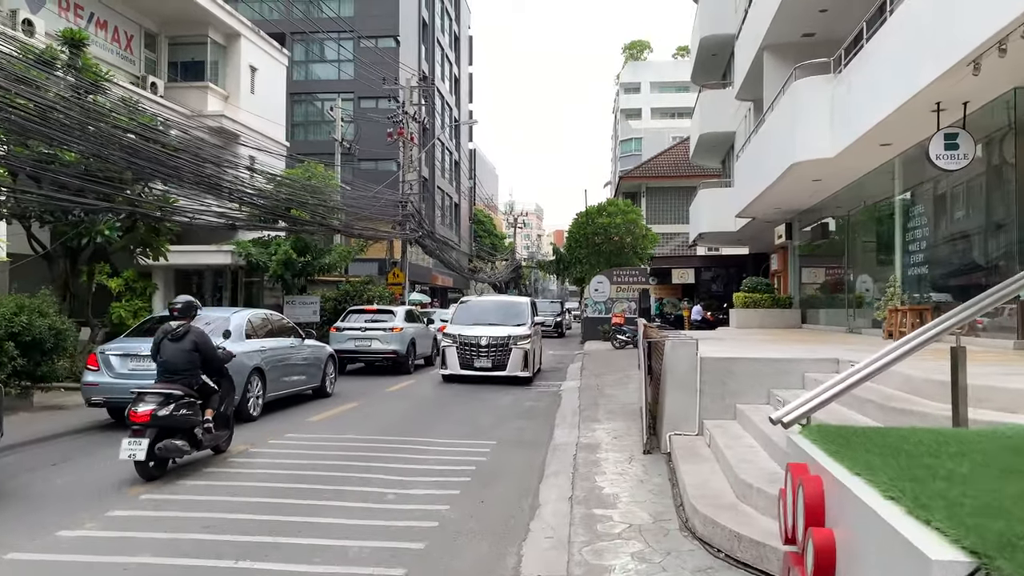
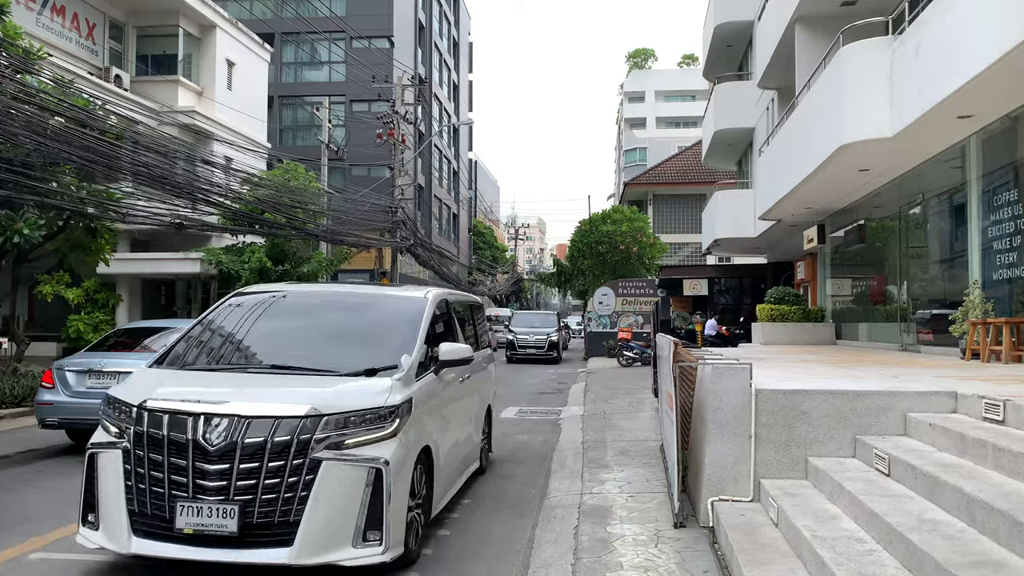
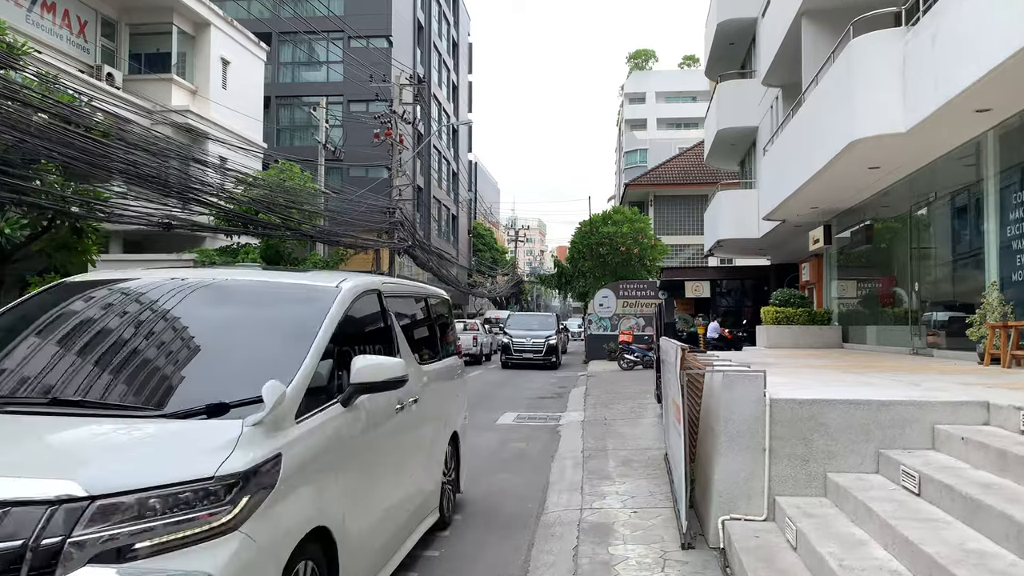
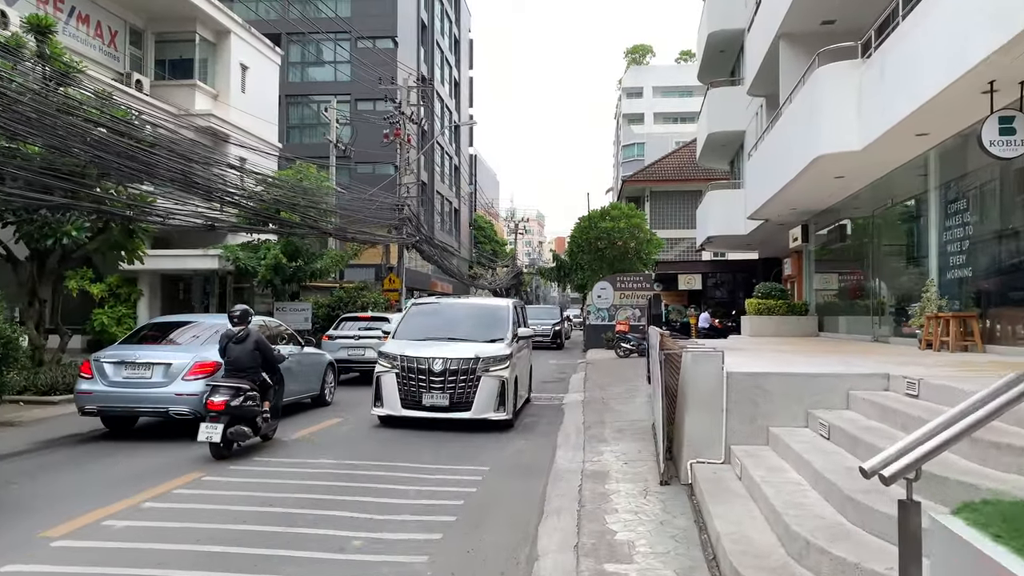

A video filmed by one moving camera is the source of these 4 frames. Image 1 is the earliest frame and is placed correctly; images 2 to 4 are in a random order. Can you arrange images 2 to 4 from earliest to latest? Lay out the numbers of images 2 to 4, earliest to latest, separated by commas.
4, 2, 3
